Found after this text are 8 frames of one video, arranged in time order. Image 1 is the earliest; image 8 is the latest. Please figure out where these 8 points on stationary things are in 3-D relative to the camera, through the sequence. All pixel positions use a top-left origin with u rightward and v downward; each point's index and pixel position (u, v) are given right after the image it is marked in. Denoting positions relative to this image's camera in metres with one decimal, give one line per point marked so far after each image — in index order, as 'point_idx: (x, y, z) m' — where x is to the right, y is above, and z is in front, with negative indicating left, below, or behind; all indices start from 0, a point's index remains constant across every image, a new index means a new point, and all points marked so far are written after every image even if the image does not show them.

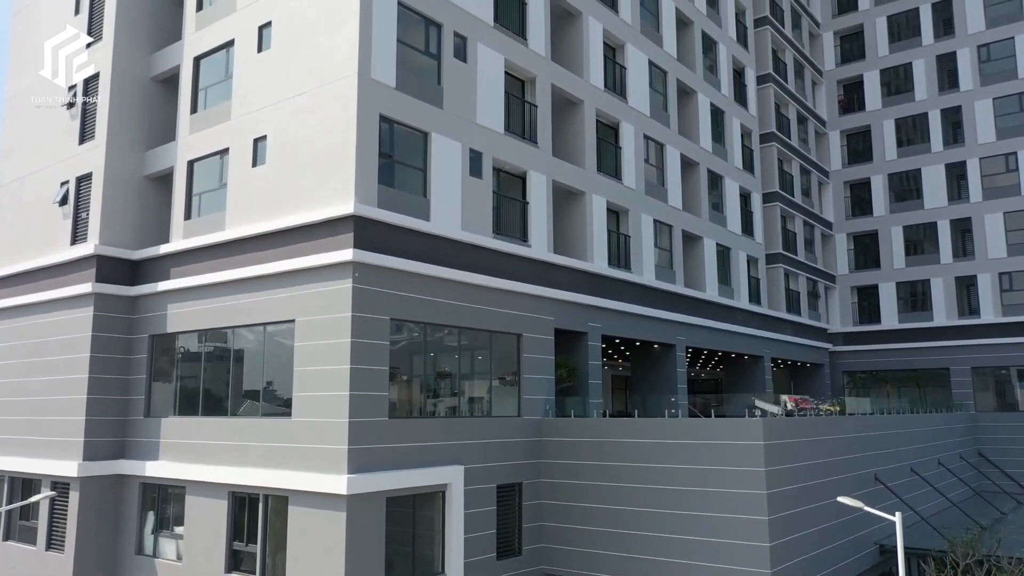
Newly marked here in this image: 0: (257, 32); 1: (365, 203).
0: (-6.5, +6.5, +19.6) m
1: (-3.2, +1.8, +16.8) m
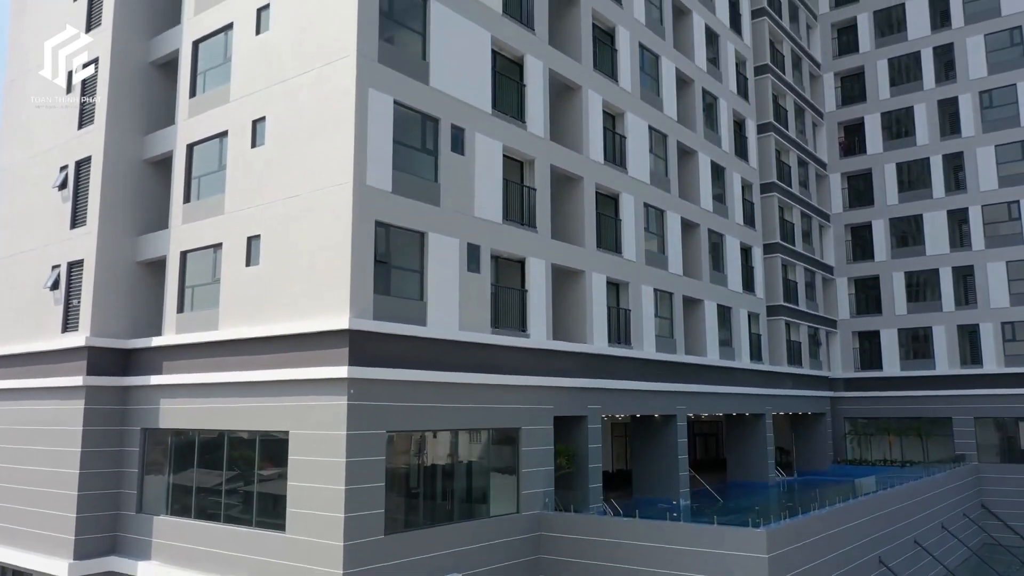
0: (-6.5, +4.0, +19.3) m
1: (-3.2, -0.6, +16.5) m
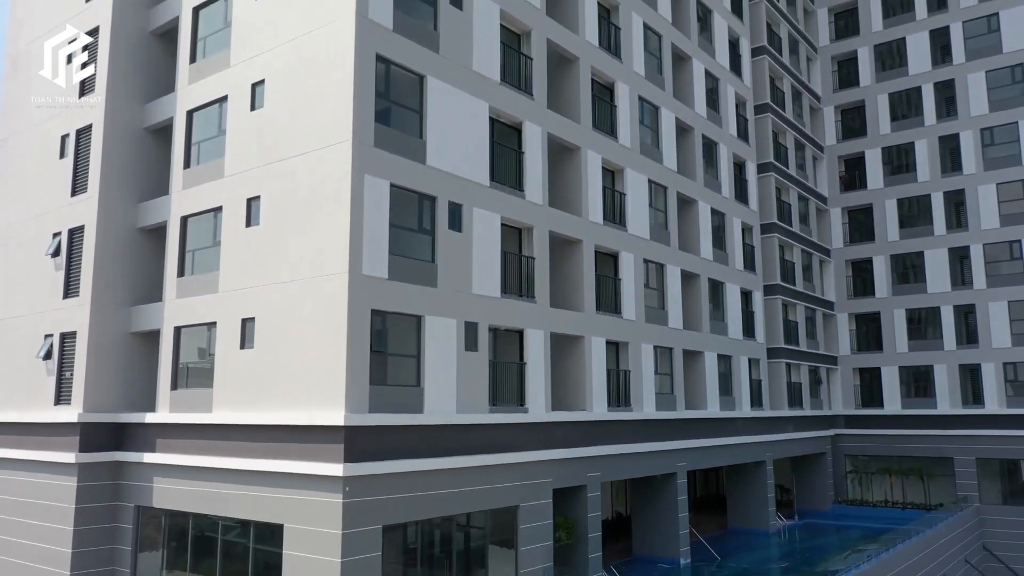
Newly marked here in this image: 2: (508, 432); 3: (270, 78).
0: (-6.5, +2.1, +19.0) m
1: (-3.3, -2.5, +16.2) m
2: (-0.1, -3.7, +19.9) m
3: (-6.1, +5.1, +19.5) m
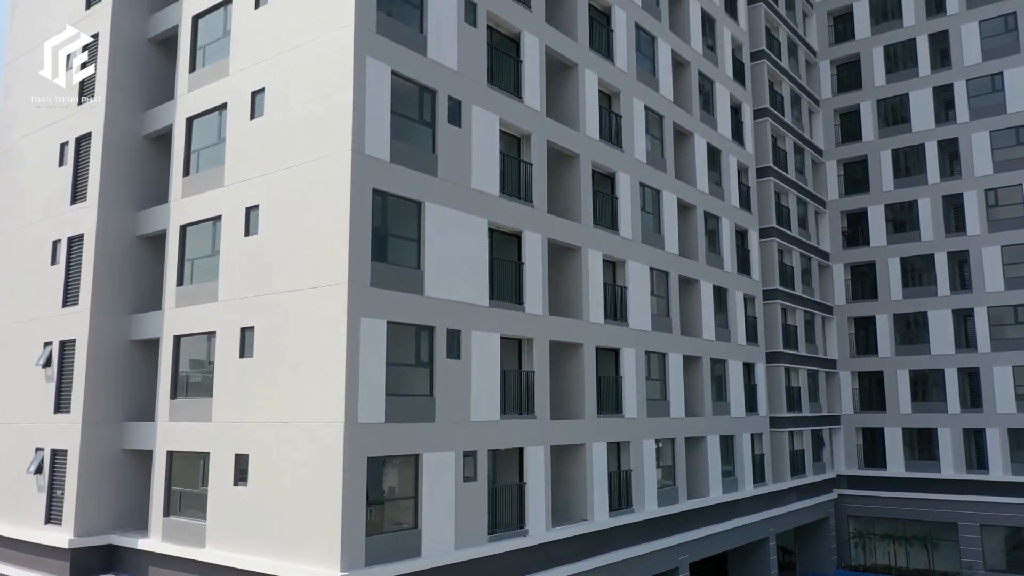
0: (-6.6, -1.1, +18.6) m
1: (-3.3, -5.7, +15.8) m
2: (-0.1, -6.8, +19.5) m
3: (-6.1, +2.0, +19.1) m
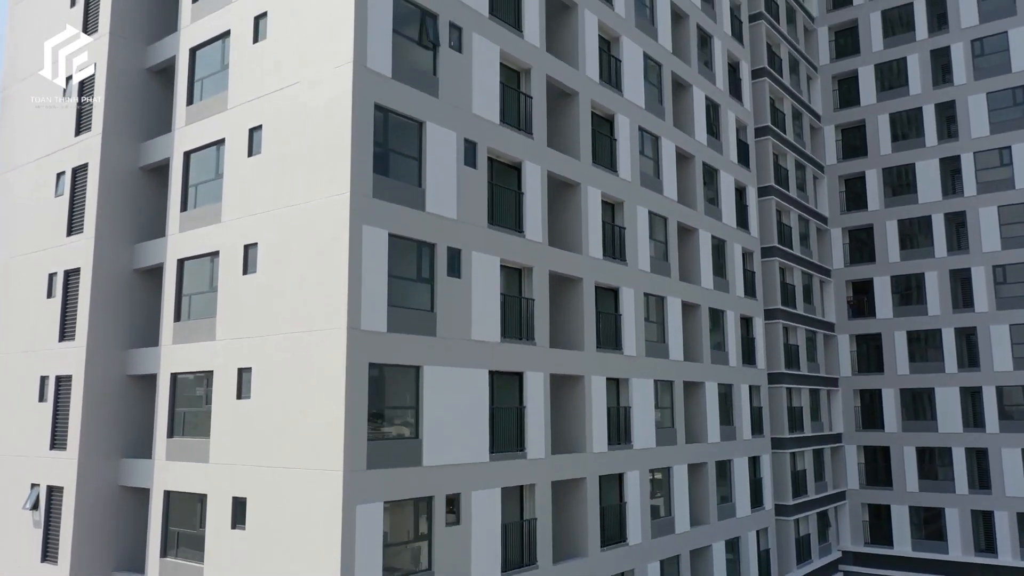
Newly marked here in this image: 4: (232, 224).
0: (-6.5, -4.9, +18.0) m
1: (-3.2, -9.5, +15.2) m
2: (-0.1, -10.7, +18.9) m
3: (-6.0, -1.9, +18.5) m
4: (-7.2, +1.6, +19.9) m
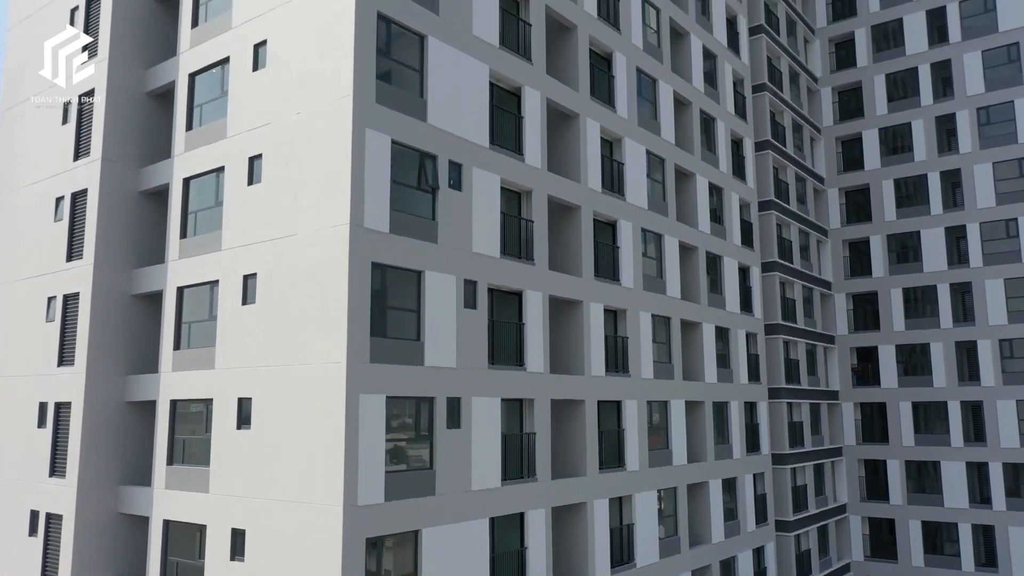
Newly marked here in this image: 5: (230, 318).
0: (-6.5, -8.6, +17.5) m
1: (-3.2, -13.1, +14.7) m
2: (0.0, -14.3, +18.4) m
3: (-6.0, -5.5, +18.0) m
4: (-7.1, -2.0, +19.4) m
5: (-7.1, -0.7, +19.6) m
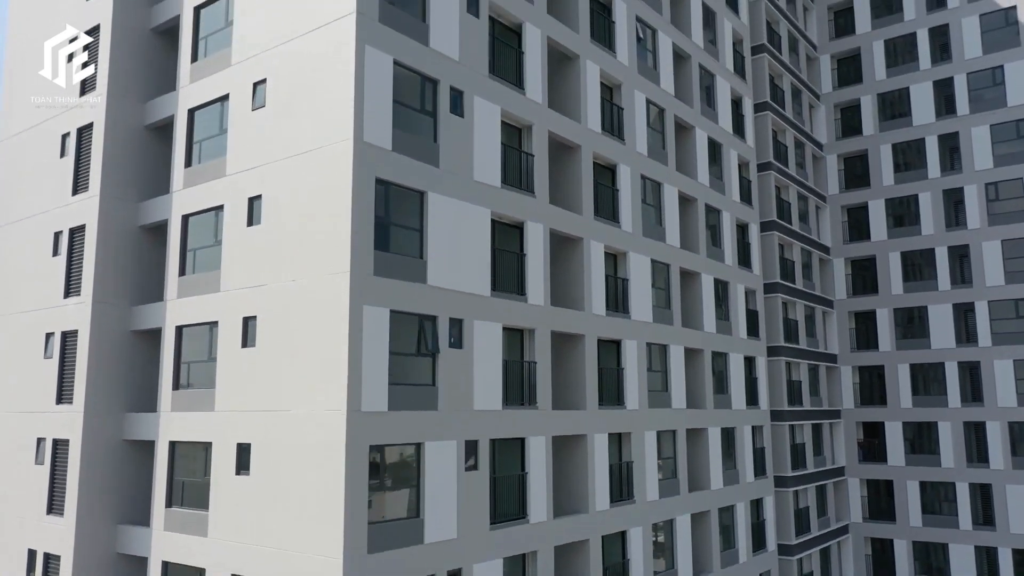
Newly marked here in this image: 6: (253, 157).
0: (-6.4, -12.5, +16.9) m
1: (-3.1, -17.1, +14.0) m
2: (0.0, -18.2, +17.7) m
3: (-6.0, -9.4, +17.4) m
4: (-7.1, -6.0, +18.8) m
5: (-7.1, -4.6, +19.0) m
6: (-6.5, +3.3, +19.5) m
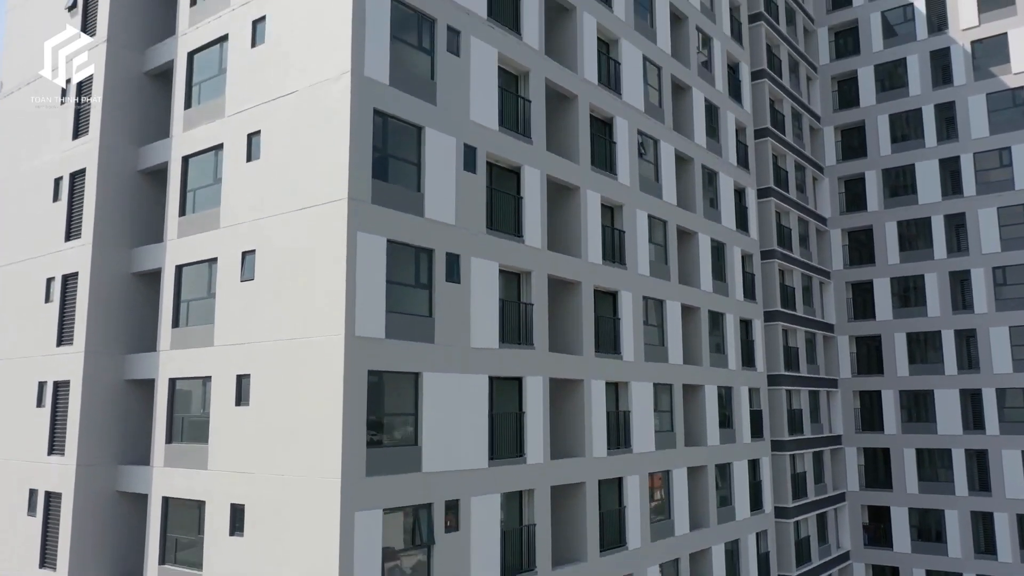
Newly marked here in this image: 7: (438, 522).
0: (-6.5, -16.8, +16.2) m
1: (-3.2, -21.3, +13.3) m
2: (0.0, -22.5, +17.0) m
3: (-6.0, -13.7, +16.7) m
4: (-7.1, -10.3, +18.1) m
5: (-7.1, -8.9, +18.3) m
6: (-6.6, -1.0, +18.8) m
7: (-1.7, -5.4, +17.9) m
